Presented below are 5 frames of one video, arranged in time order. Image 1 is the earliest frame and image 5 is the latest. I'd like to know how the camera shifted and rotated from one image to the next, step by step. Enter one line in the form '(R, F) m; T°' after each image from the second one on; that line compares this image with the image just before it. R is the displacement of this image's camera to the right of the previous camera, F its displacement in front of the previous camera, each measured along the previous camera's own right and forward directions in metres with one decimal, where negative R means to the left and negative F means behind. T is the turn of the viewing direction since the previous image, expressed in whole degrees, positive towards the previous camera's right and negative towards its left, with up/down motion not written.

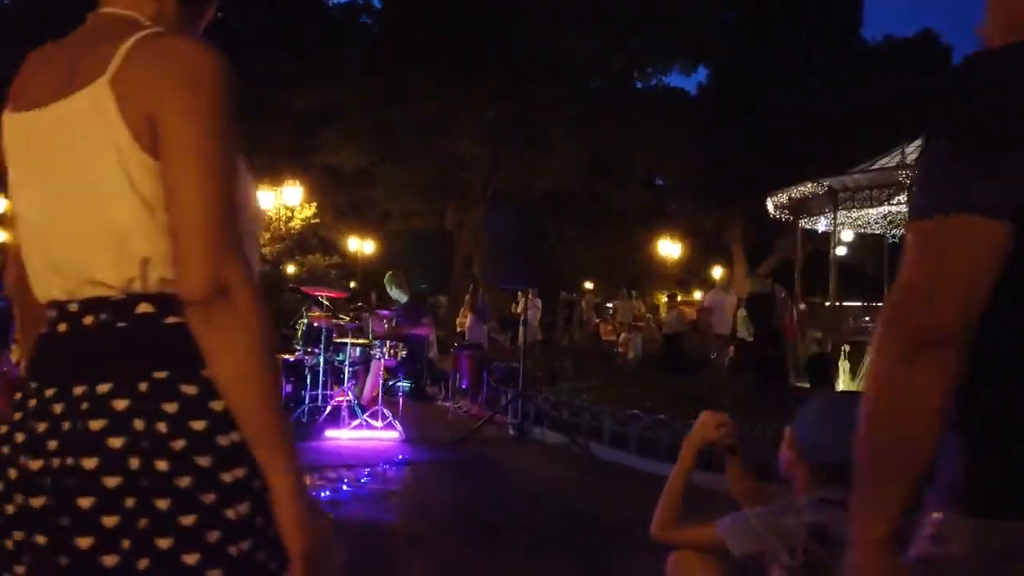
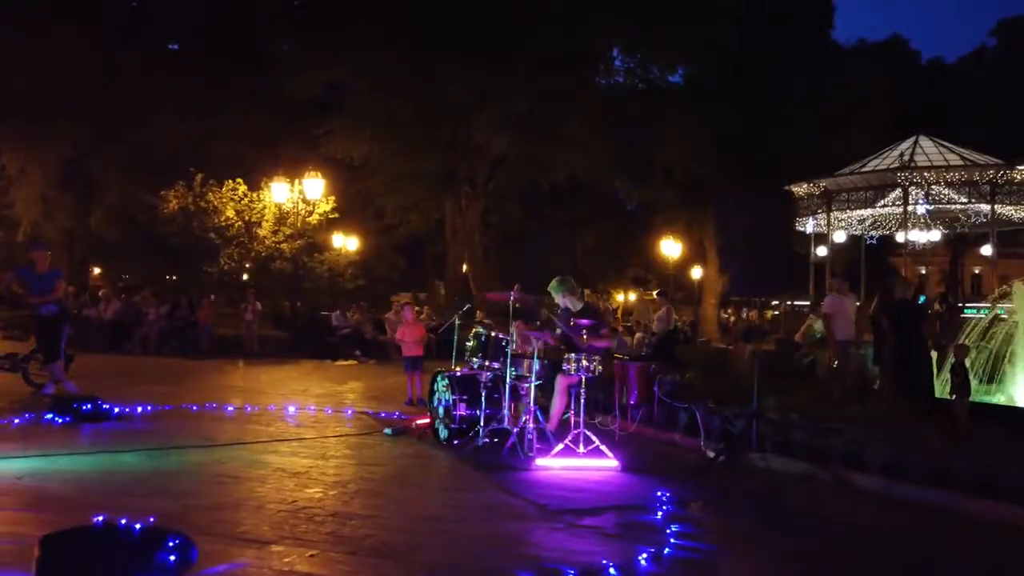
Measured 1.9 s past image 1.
(-3.1, +1.3) m; +4°
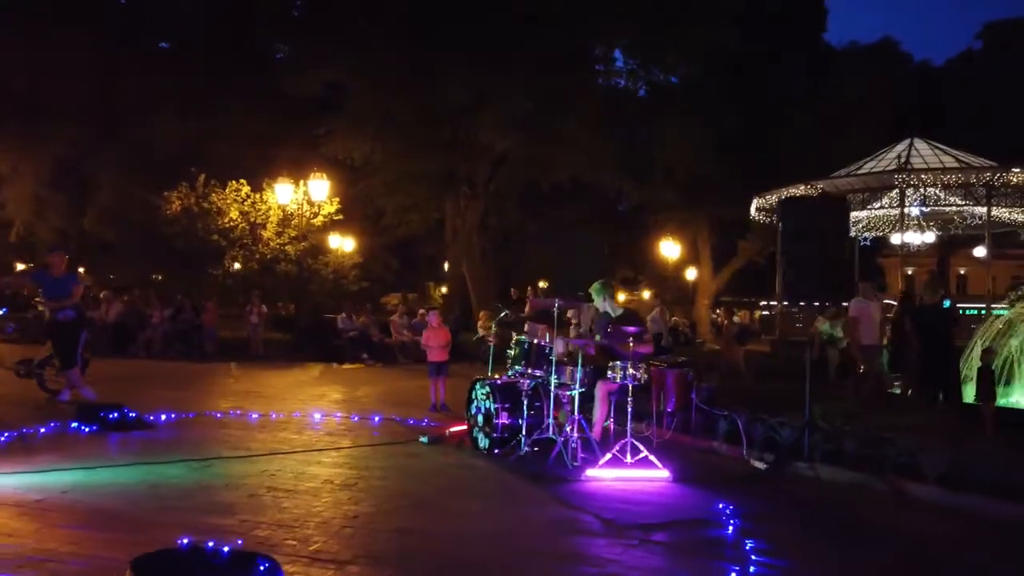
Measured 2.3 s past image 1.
(-0.7, +0.2) m; +1°
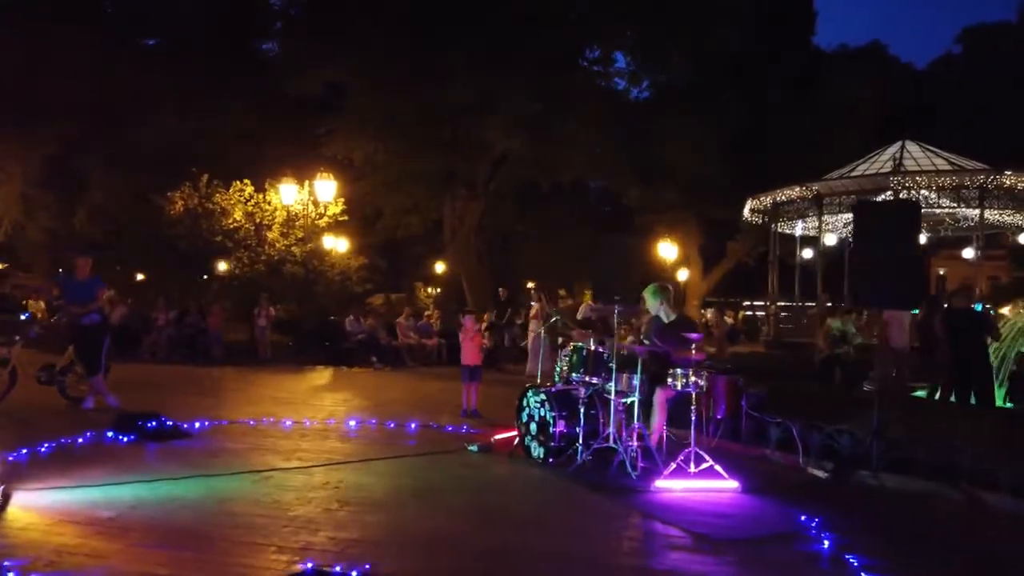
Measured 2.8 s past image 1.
(-0.9, +0.2) m; +1°
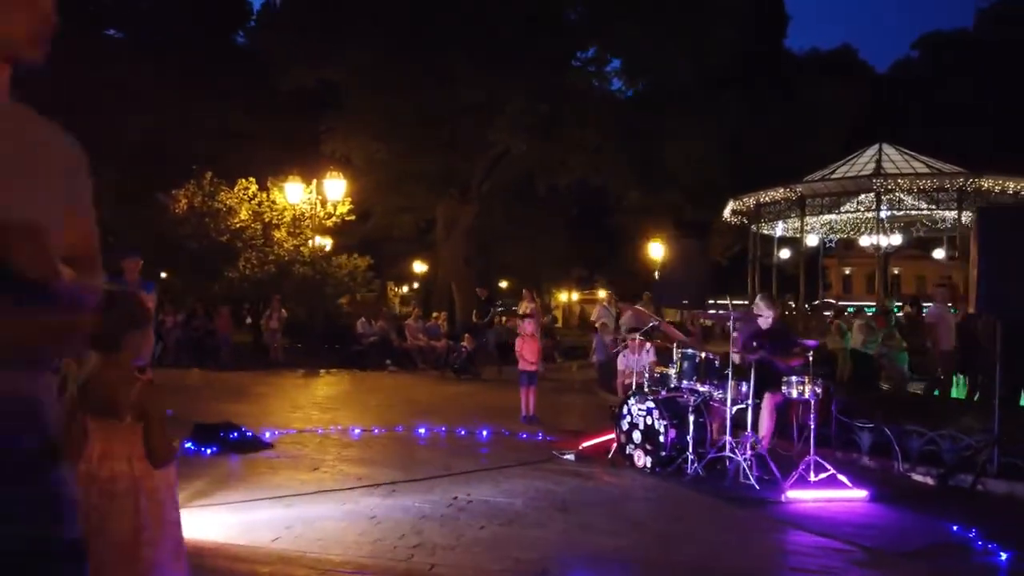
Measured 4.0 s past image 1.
(-1.7, +0.2) m; +3°
